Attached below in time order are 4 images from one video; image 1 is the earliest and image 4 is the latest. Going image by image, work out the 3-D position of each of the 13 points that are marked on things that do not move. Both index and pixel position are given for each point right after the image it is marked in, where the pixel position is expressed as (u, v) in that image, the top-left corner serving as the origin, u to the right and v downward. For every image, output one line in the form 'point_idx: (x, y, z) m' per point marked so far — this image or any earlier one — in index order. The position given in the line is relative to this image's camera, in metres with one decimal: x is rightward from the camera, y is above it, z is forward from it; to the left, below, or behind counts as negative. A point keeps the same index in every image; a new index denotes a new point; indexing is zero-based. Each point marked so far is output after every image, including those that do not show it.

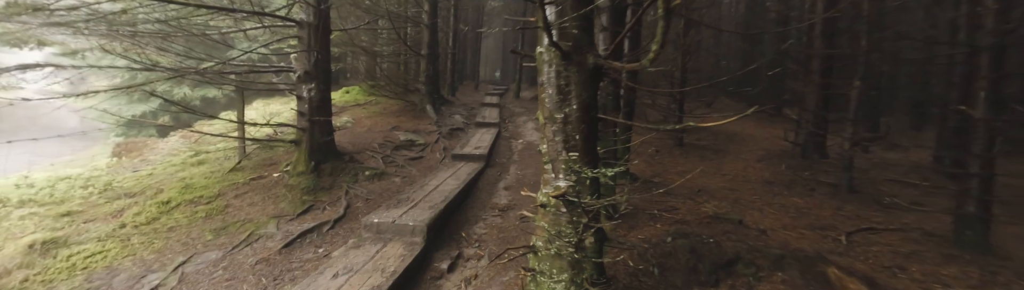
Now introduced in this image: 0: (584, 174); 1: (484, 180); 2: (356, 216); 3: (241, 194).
0: (+0.5, -0.2, +2.4) m
1: (-0.5, -0.7, +6.6) m
2: (-2.2, -1.0, +4.9) m
3: (-4.0, -0.7, +5.2) m
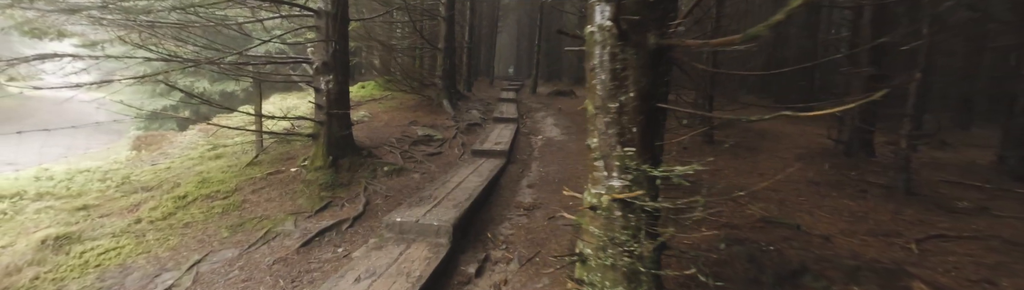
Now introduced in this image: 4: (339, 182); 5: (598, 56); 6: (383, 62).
0: (+0.8, -0.2, +2.1) m
1: (-0.1, -0.6, +6.3) m
2: (-1.8, -0.9, +4.7) m
3: (-3.7, -0.6, +5.0) m
4: (-2.6, -0.6, +5.3) m
5: (+0.6, +0.6, +2.2) m
6: (-4.3, +2.8, +11.6) m
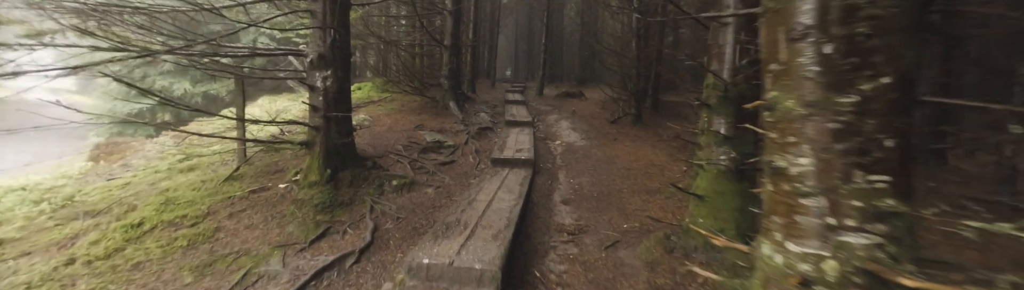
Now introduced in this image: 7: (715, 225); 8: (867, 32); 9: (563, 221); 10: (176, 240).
0: (+1.3, -0.3, +1.1) m
1: (+0.4, -0.7, +5.4) m
2: (-1.3, -1.0, +3.7) m
3: (-3.1, -0.8, +4.0) m
4: (-2.1, -0.7, +4.3) m
5: (+1.1, +0.5, +1.3) m
6: (-3.9, +2.6, +10.6) m
7: (+1.8, -0.7, +3.2) m
8: (+1.2, +0.4, +1.2) m
9: (+0.7, -1.0, +4.5) m
10: (-3.3, -0.9, +3.4) m
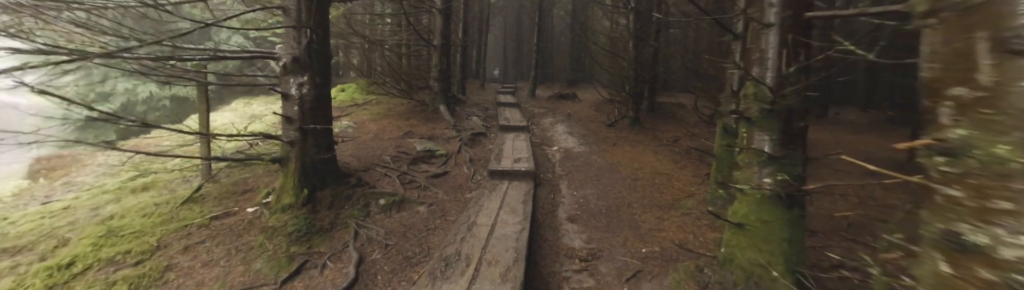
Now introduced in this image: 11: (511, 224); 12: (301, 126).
0: (+1.5, -0.4, +0.7) m
1: (+0.4, -0.9, +4.9) m
2: (-1.3, -1.2, +3.1) m
3: (-3.1, -1.0, +3.4) m
4: (-2.1, -0.9, +3.7) m
5: (+1.3, +0.3, +0.8) m
6: (-4.1, +2.4, +9.9) m
7: (+1.9, -0.9, +2.7) m
8: (+1.4, +0.2, +0.7) m
9: (+0.7, -1.1, +4.0) m
10: (-3.2, -1.1, +2.8) m
11: (0.0, -0.8, +3.7) m
12: (-2.3, +0.2, +3.8) m
